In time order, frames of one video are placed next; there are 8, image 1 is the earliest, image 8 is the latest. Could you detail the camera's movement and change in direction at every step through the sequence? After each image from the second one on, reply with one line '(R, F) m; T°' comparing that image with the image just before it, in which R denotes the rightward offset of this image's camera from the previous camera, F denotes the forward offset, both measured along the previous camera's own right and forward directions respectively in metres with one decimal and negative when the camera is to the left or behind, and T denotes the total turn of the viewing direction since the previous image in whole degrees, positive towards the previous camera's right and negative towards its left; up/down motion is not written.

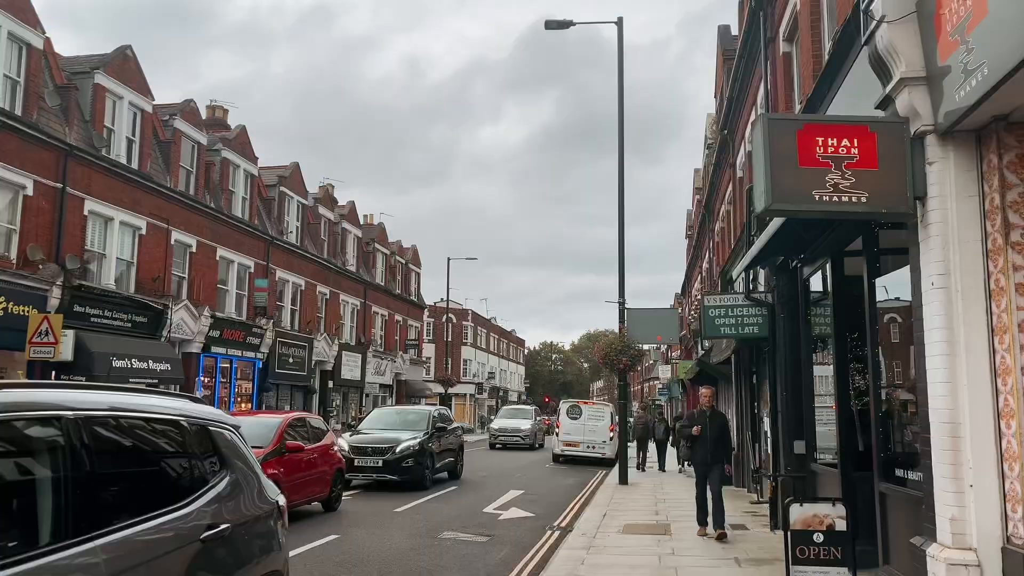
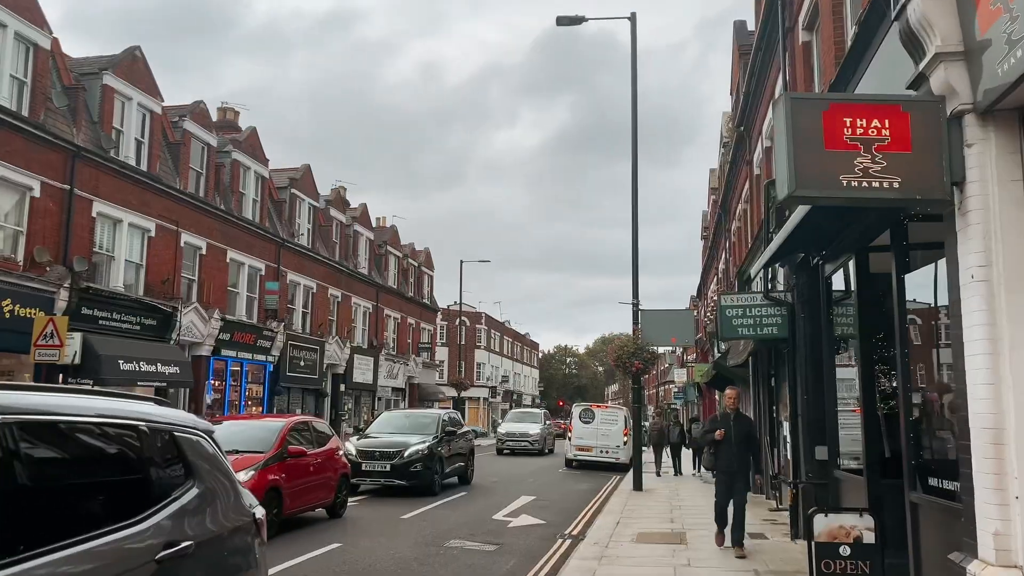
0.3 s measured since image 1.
(+0.1, +0.4) m; -1°
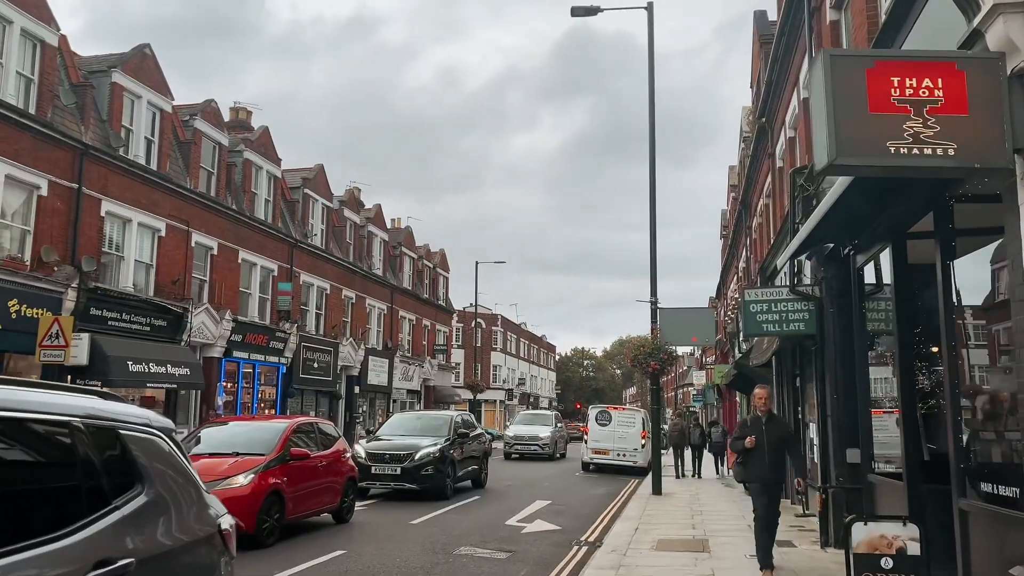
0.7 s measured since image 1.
(+0.1, +0.5) m; -1°
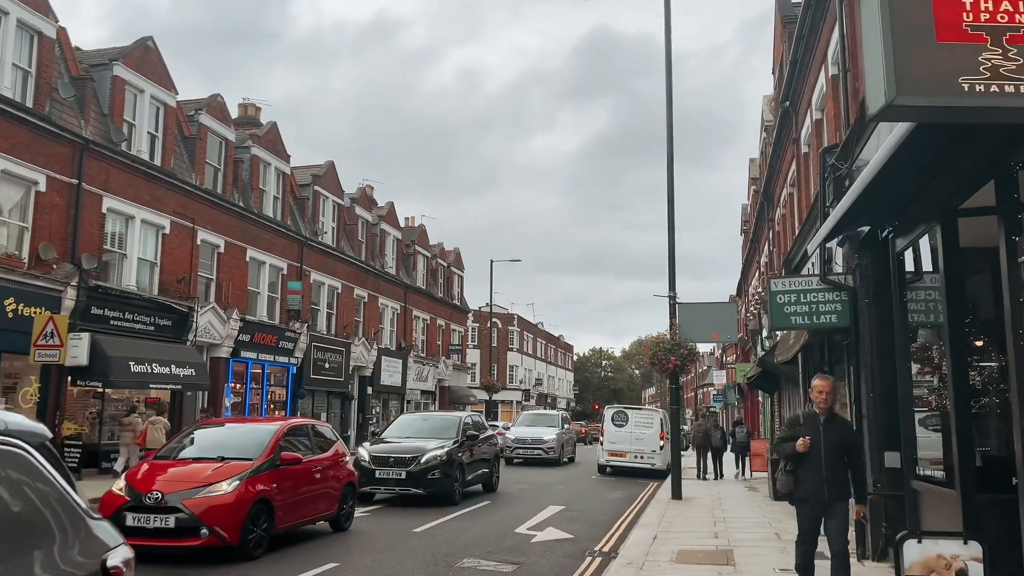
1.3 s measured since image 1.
(+0.1, +0.7) m; -1°
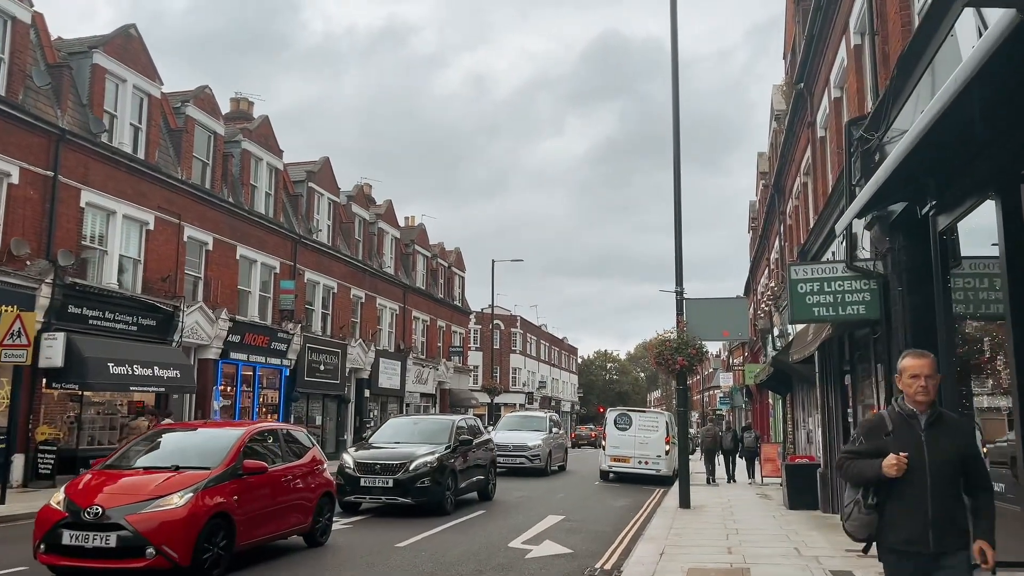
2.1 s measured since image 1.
(+0.2, +1.0) m; 0°
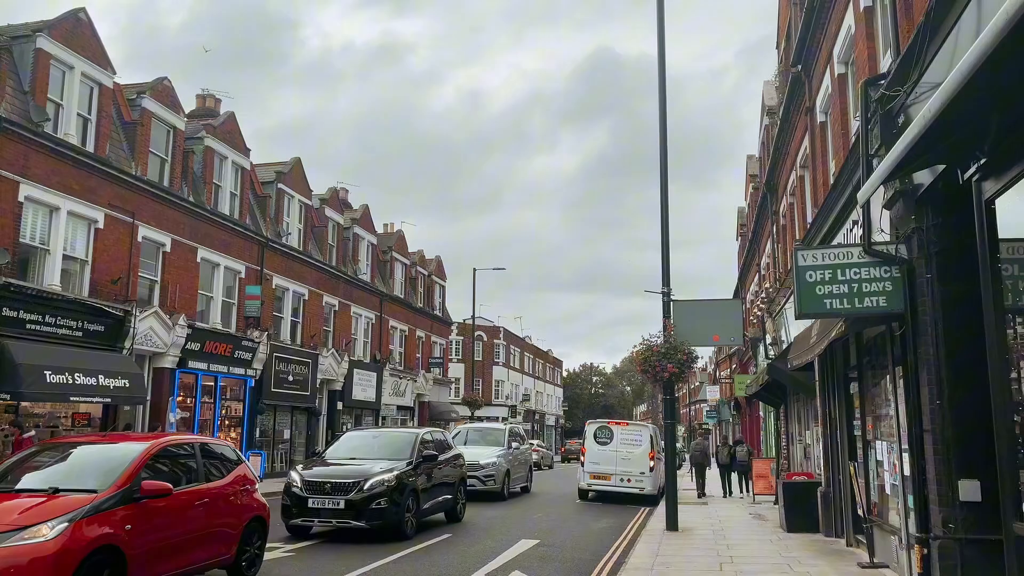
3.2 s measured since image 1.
(+0.3, +1.3) m; +1°
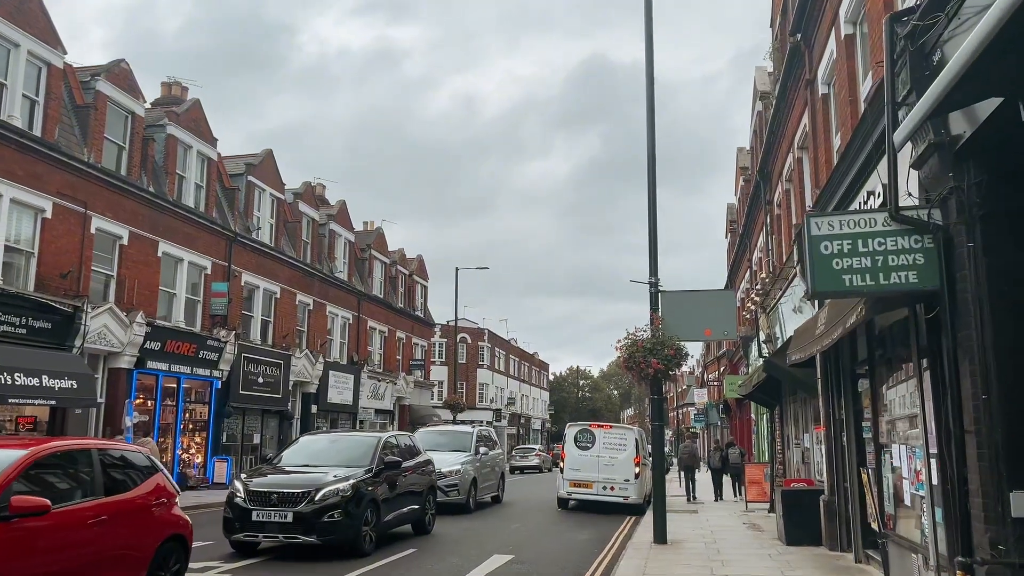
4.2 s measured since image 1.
(+0.2, +1.2) m; +1°
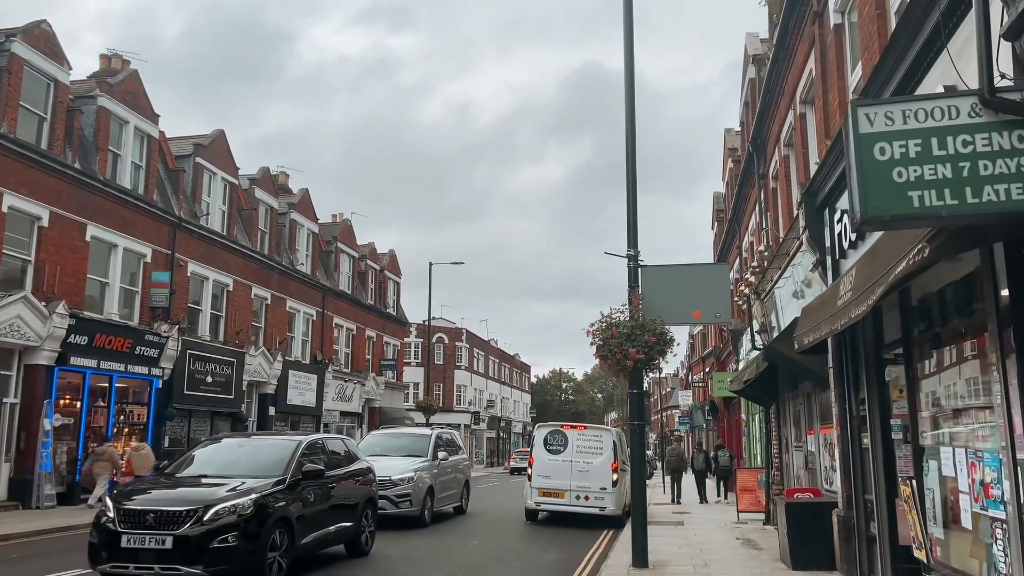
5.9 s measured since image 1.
(+0.4, +2.0) m; +1°
